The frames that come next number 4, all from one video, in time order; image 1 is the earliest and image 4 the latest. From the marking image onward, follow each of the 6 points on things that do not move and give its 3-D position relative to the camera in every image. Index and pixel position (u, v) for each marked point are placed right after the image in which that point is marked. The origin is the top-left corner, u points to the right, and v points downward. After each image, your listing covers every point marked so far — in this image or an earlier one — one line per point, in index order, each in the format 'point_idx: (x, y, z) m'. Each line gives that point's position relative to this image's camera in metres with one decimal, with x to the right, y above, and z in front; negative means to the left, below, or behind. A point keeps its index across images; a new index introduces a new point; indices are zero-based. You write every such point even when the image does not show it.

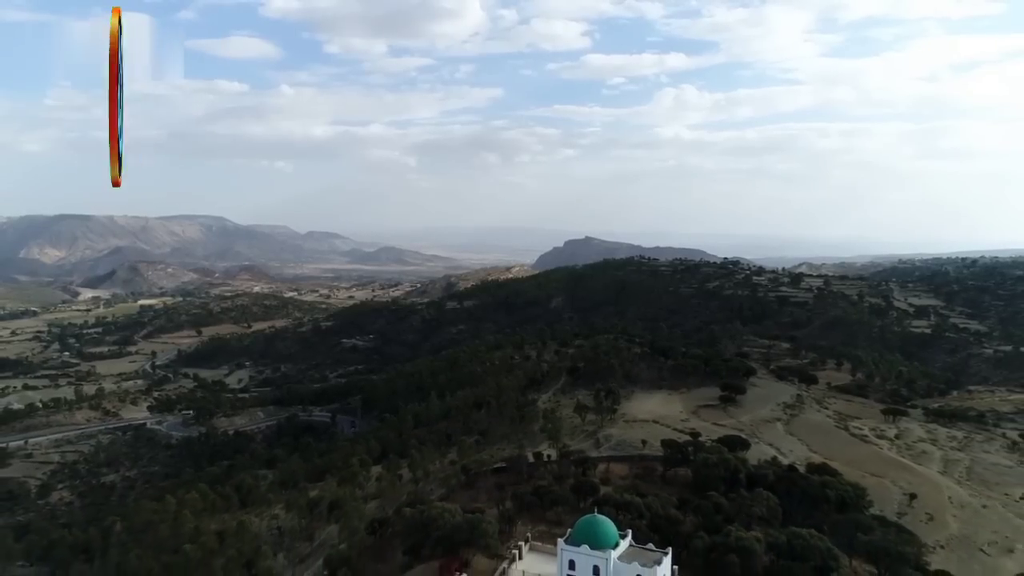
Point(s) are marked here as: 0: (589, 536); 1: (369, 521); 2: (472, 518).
0: (+1.9, -5.4, +14.8) m
1: (-4.3, -6.8, +19.7) m
2: (-1.1, -6.3, +18.3) m
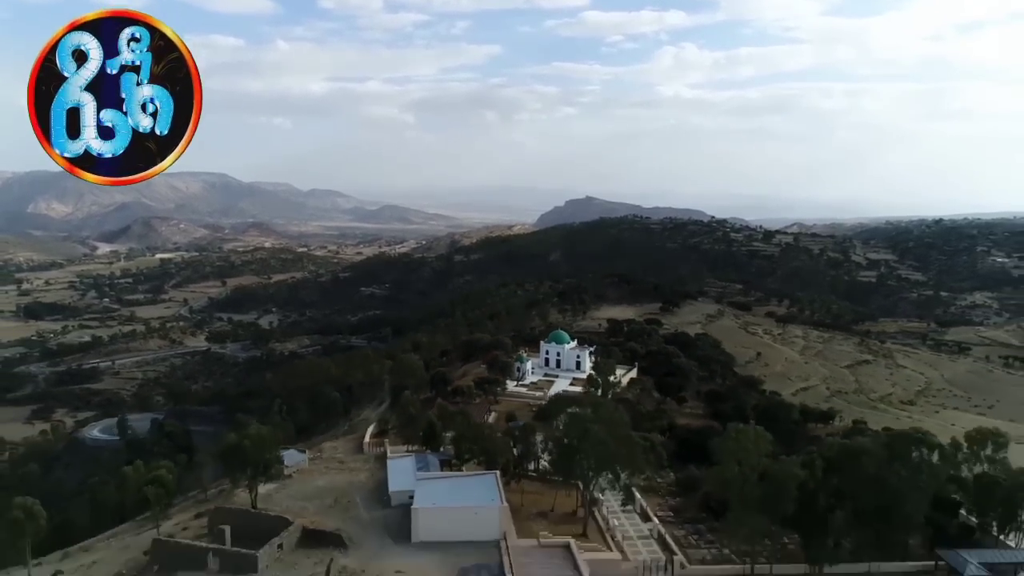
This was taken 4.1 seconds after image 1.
0: (+2.2, -2.3, +30.1) m
1: (-4.0, -3.3, +35.1) m
2: (-0.8, -2.9, +33.7) m
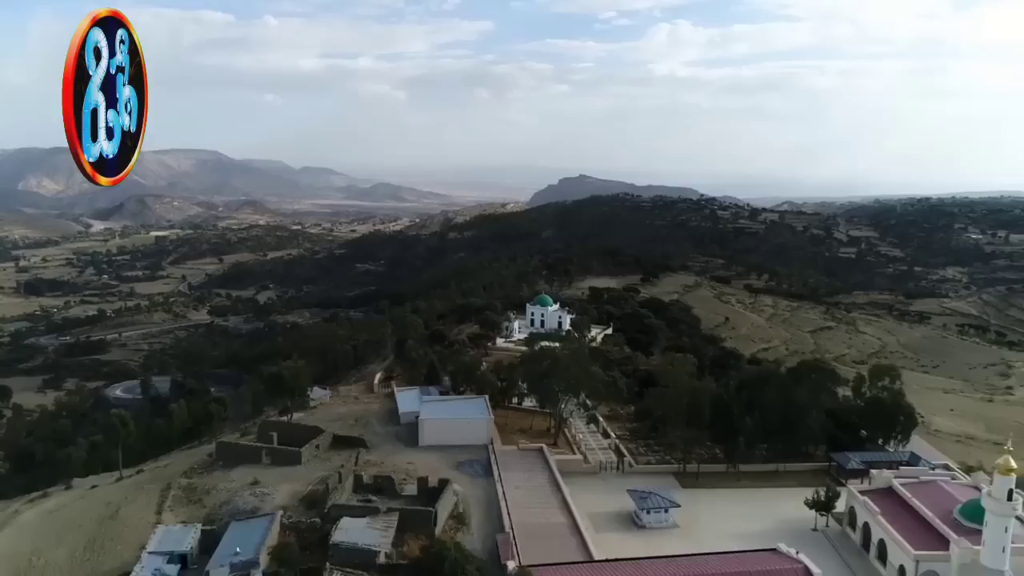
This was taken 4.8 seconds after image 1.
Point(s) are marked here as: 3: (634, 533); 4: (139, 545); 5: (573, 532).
0: (+1.7, -0.6, +33.8) m
1: (-4.6, -1.5, +38.7) m
2: (-1.4, -1.2, +37.4) m
3: (+3.2, -6.6, +18.0) m
4: (-9.7, -6.5, +16.8) m
5: (+1.4, -6.1, +16.6) m
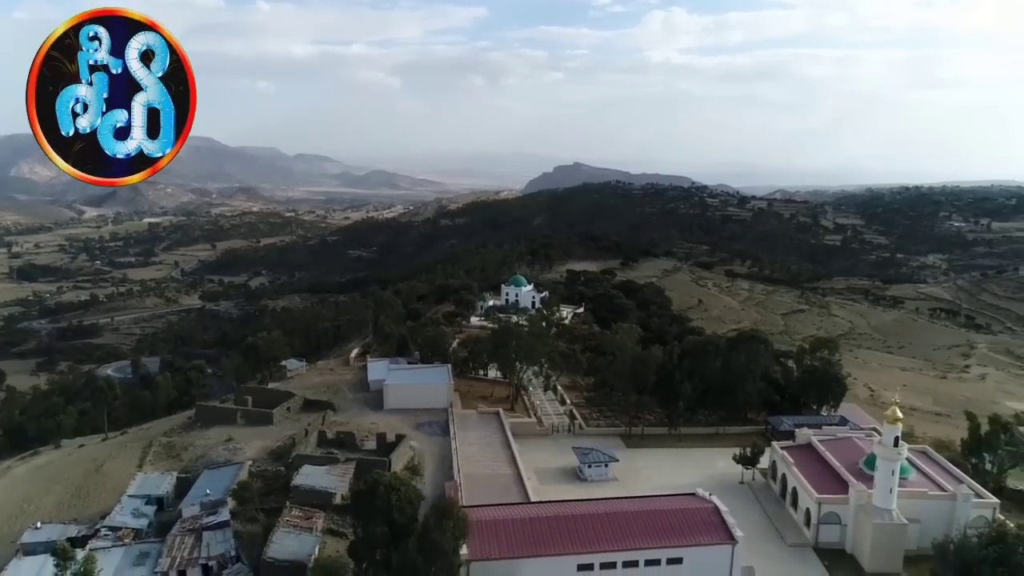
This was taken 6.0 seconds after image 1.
0: (+0.4, +0.4, +35.1) m
1: (-5.9, -0.4, +40.0) m
2: (-2.8, -0.1, +38.7) m
3: (+2.0, -5.9, +19.4) m
4: (-10.9, -5.8, +18.2) m
5: (+0.2, -5.4, +18.0) m
